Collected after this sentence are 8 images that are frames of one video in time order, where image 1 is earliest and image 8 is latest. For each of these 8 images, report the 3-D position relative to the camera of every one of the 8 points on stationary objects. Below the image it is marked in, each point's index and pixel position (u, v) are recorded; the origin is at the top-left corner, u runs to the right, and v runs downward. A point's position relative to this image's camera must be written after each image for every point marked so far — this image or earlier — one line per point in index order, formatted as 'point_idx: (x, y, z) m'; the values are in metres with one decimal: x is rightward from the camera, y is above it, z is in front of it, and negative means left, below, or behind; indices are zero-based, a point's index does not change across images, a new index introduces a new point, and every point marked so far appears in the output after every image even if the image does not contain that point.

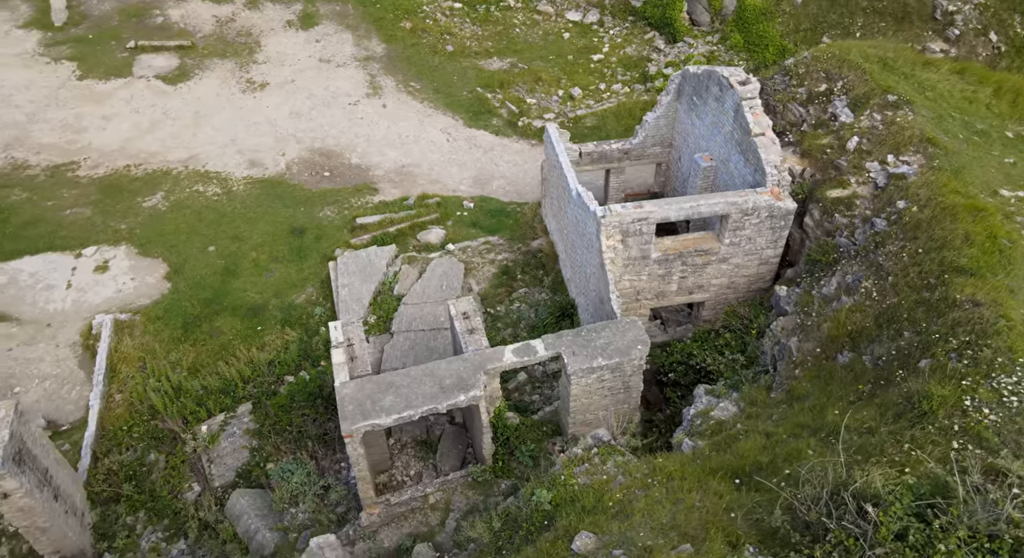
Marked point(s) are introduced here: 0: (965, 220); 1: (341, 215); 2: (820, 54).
0: (+5.1, +0.7, +8.4) m
1: (-3.2, +1.2, +14.0) m
2: (+4.6, +3.4, +11.3) m
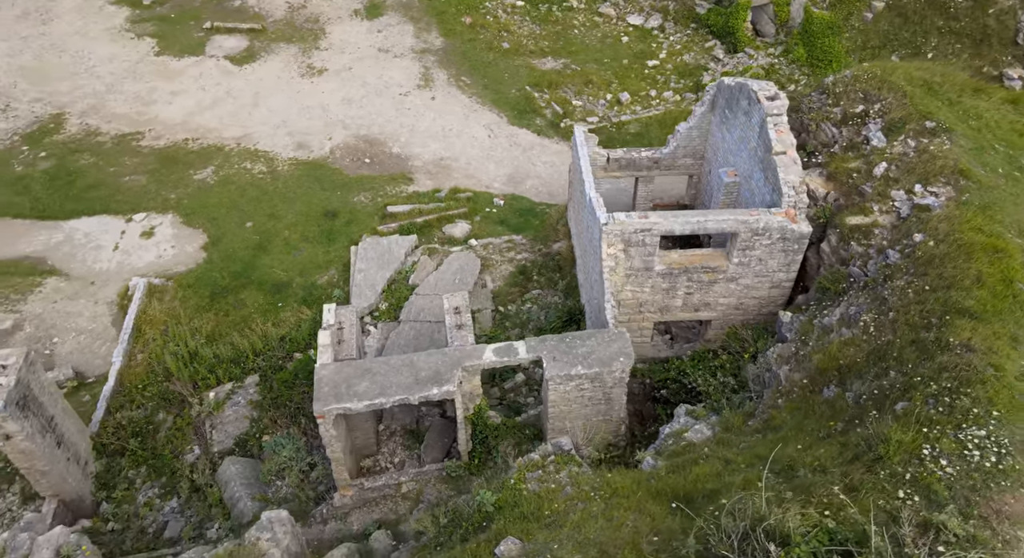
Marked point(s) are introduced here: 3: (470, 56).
0: (+4.9, +0.2, +7.9) m
1: (-2.6, +1.5, +14.3) m
2: (+5.0, +2.9, +10.8) m
3: (-1.0, +5.5, +18.2) m
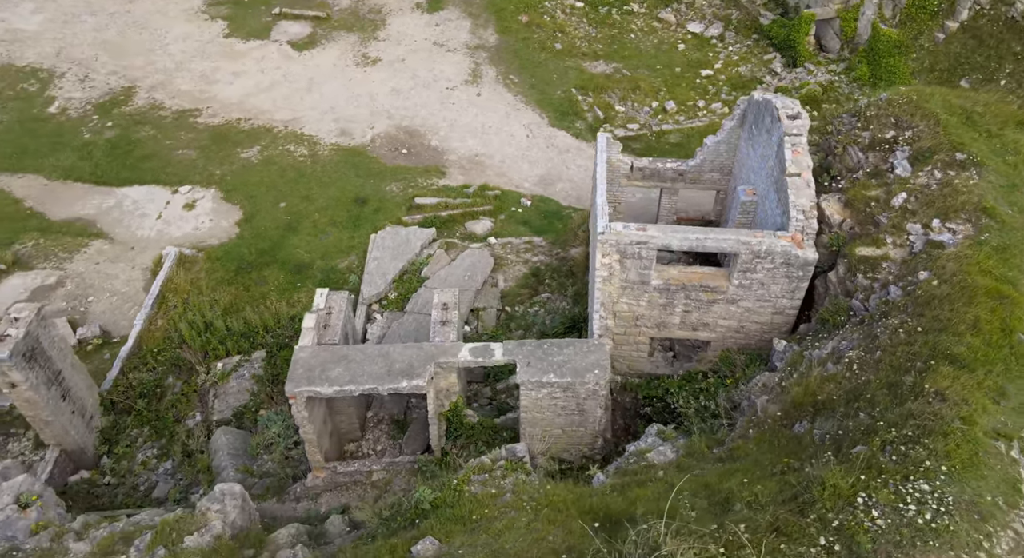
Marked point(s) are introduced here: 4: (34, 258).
0: (+4.6, -0.2, +7.4) m
1: (-2.1, +1.7, +14.5) m
2: (+5.3, +2.5, +10.3) m
3: (+0.2, +5.5, +18.2) m
4: (-8.6, +0.4, +13.4) m
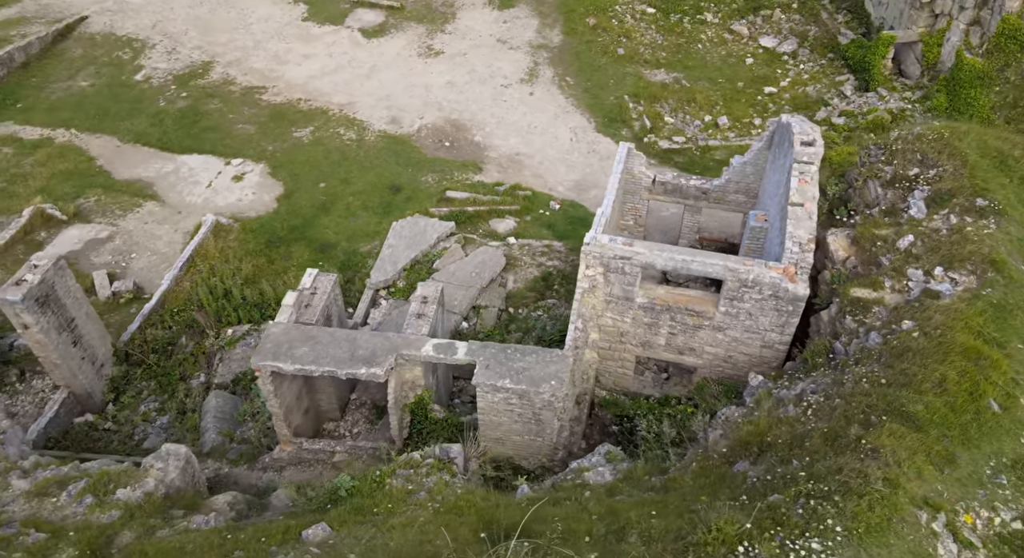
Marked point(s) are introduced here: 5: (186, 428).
0: (+4.1, -0.8, +6.8) m
1: (-1.5, +1.9, +14.7) m
2: (+5.3, +1.8, +9.6) m
3: (+1.7, +5.4, +18.1) m
4: (-8.1, +1.3, +14.4) m
5: (-4.5, -2.1, +10.3) m
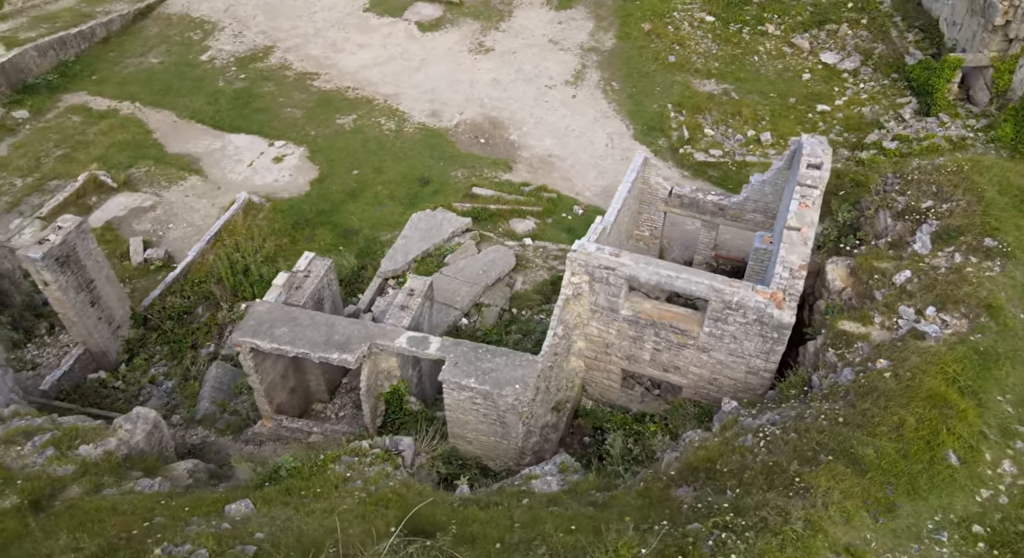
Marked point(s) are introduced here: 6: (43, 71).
0: (+3.5, -1.1, +6.4) m
1: (-0.9, +2.0, +14.9) m
2: (+5.3, +1.3, +9.1) m
3: (+2.9, +5.2, +17.9) m
4: (-7.6, +2.0, +15.2) m
5: (-4.8, -1.7, +10.8) m
6: (-11.4, +5.0, +18.0) m
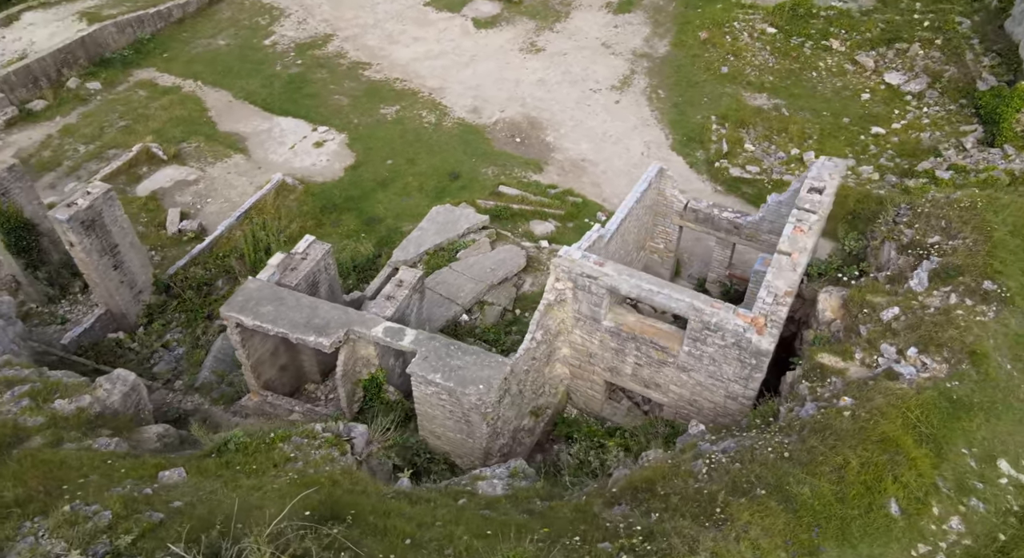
0: (+2.9, -1.4, +6.1) m
1: (-0.3, +2.0, +14.9) m
2: (+5.2, +0.9, +8.5) m
3: (+4.0, +4.9, +17.5) m
4: (-6.9, +2.6, +15.9) m
5: (-4.9, -1.3, +11.3) m
6: (-10.1, +6.0, +19.1) m
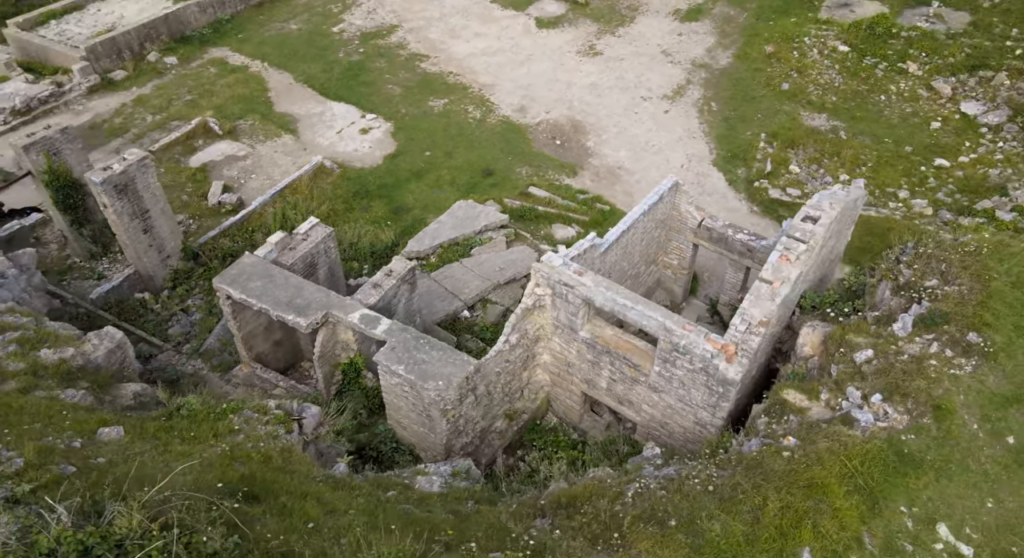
0: (+2.2, -1.7, +5.7) m
1: (+0.3, +2.0, +14.8) m
2: (+4.9, +0.3, +7.8) m
3: (+5.2, +4.4, +16.9) m
4: (-6.0, +3.3, +16.6) m
5: (-4.9, -0.8, +11.8) m
6: (-8.5, +6.9, +20.1) m
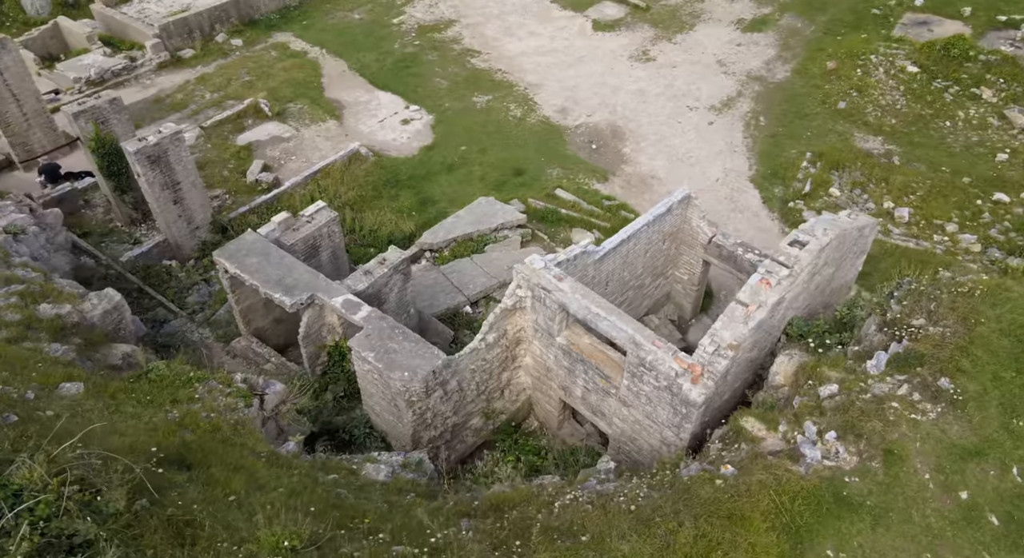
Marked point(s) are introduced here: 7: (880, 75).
0: (+1.5, -1.8, +5.5) m
1: (+0.9, +2.0, +14.7) m
2: (+4.6, -0.1, +7.3) m
3: (+6.2, +3.9, +16.2) m
4: (-5.1, +3.8, +17.1) m
5: (-4.9, -0.3, +12.2) m
6: (-6.8, +7.6, +20.9) m
7: (+8.2, +4.6, +16.5) m
